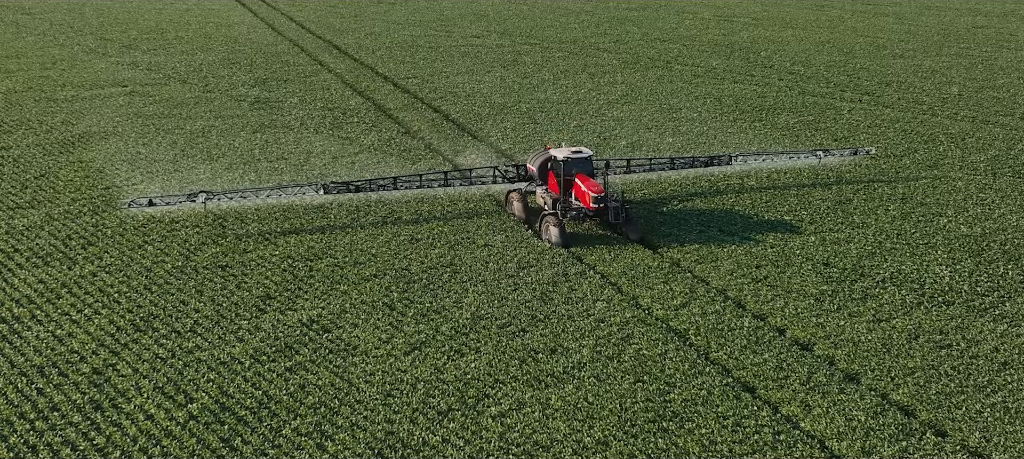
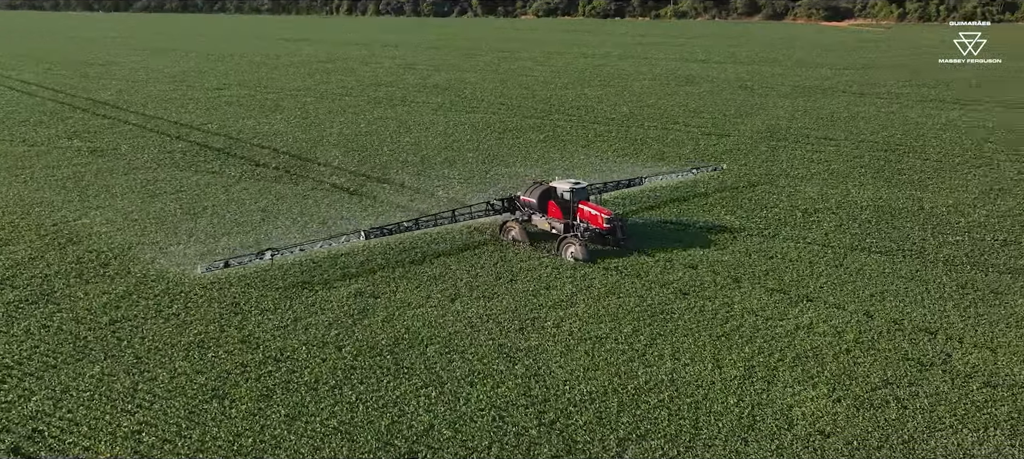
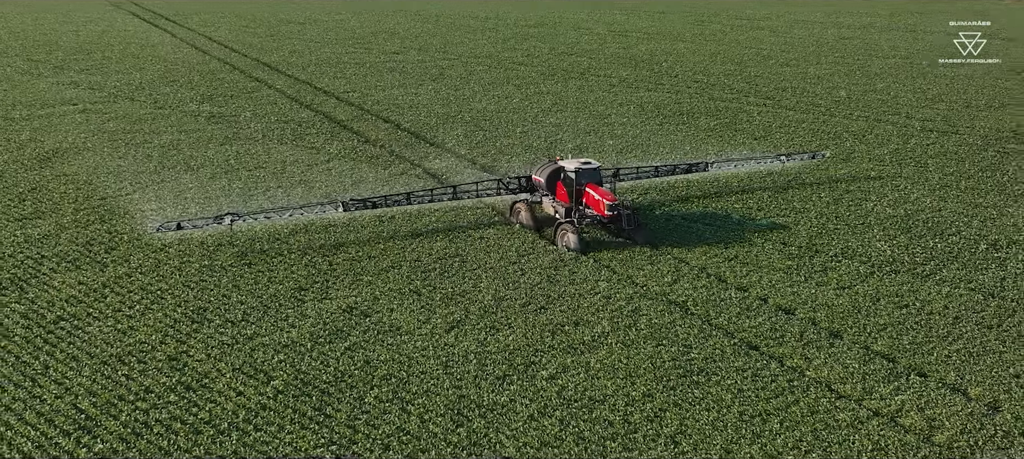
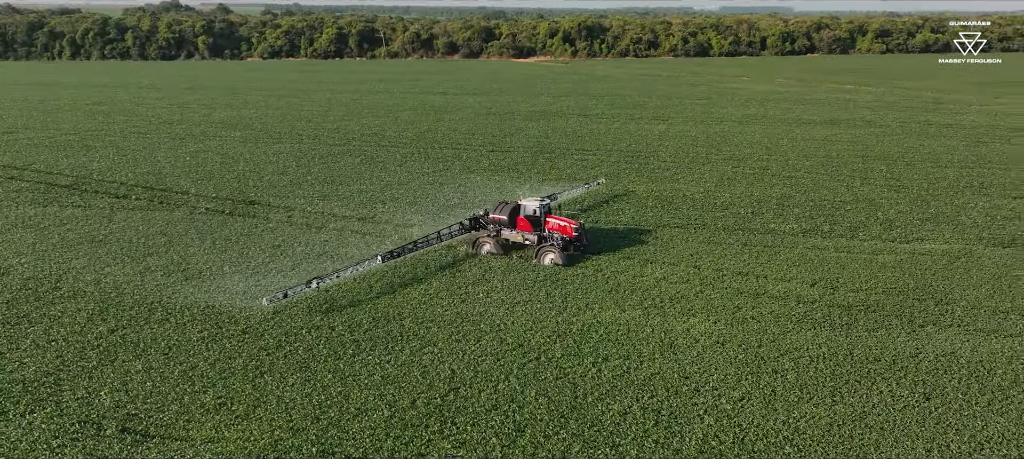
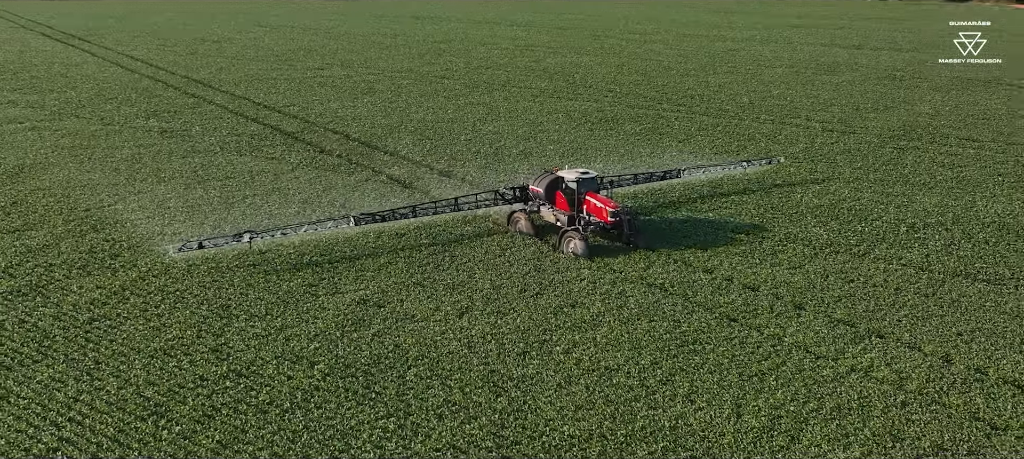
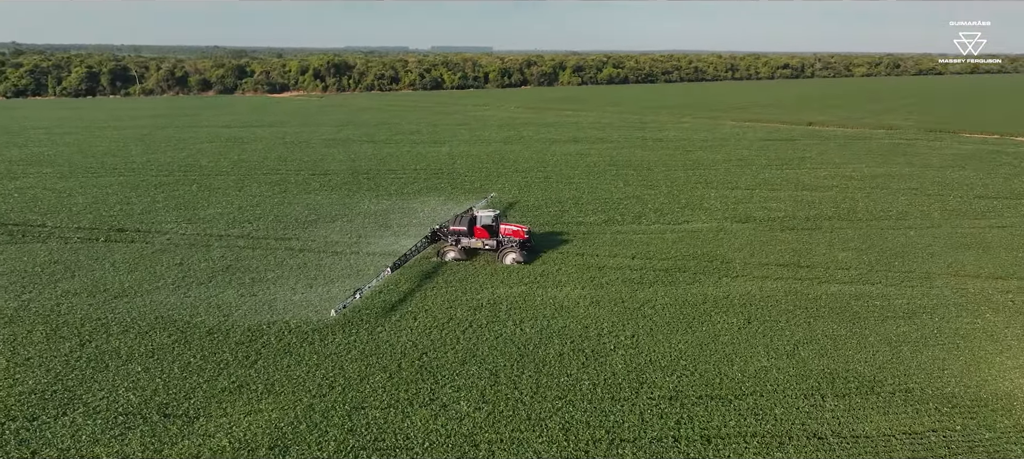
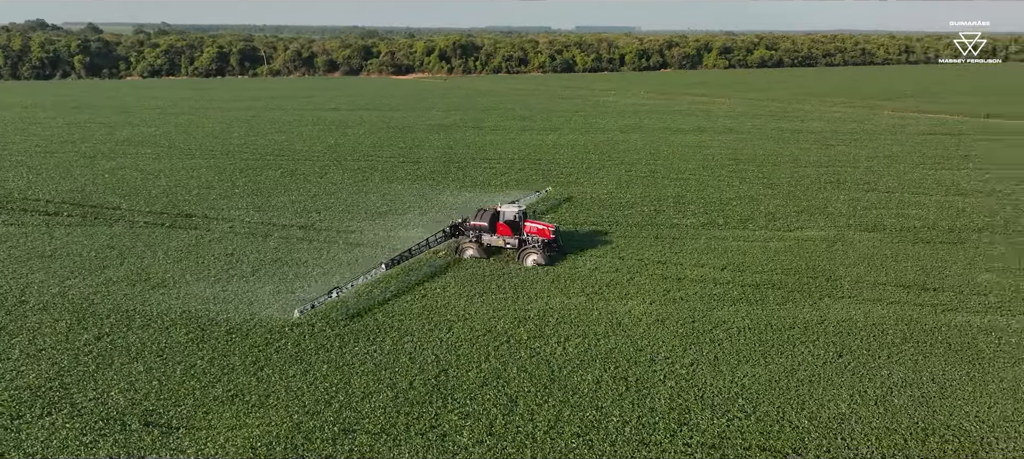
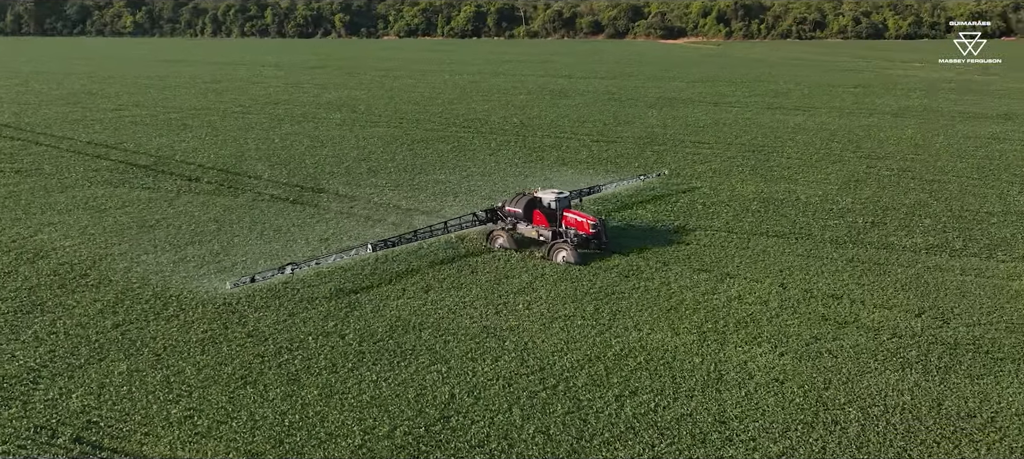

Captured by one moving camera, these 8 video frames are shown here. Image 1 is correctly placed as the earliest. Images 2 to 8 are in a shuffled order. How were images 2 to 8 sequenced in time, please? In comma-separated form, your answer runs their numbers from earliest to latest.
3, 5, 2, 8, 4, 7, 6
